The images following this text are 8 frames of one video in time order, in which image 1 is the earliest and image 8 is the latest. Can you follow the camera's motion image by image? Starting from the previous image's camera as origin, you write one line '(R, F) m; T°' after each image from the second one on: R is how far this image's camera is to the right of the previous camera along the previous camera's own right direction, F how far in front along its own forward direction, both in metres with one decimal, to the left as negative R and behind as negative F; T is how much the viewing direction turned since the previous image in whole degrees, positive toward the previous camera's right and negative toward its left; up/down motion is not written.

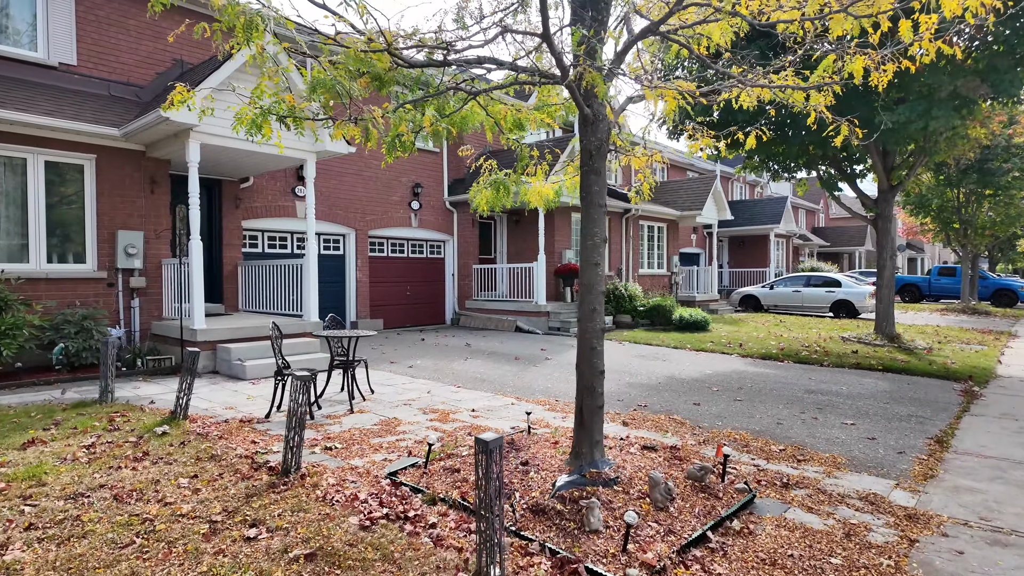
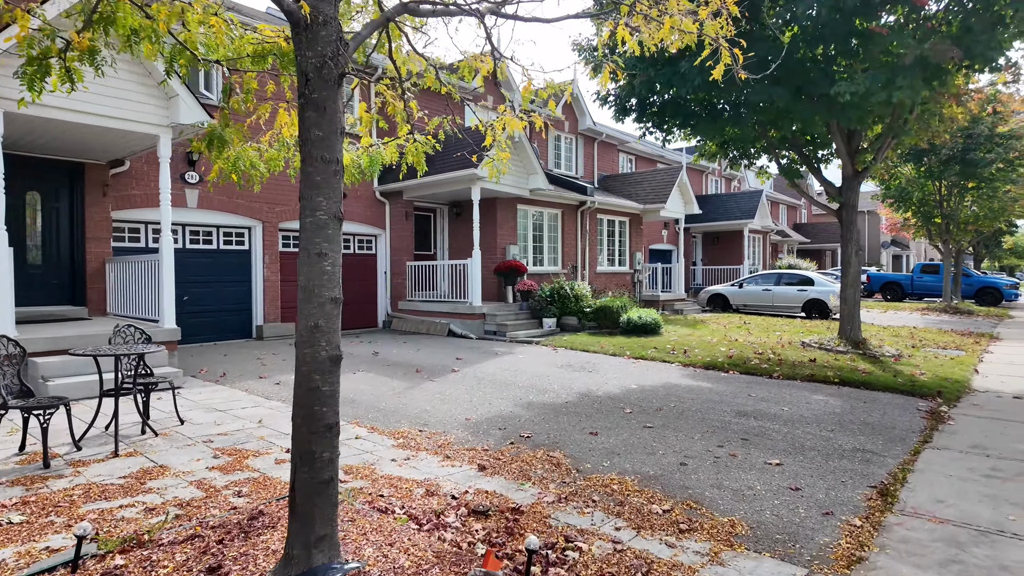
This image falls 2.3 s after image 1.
(+1.4, +1.5) m; +1°
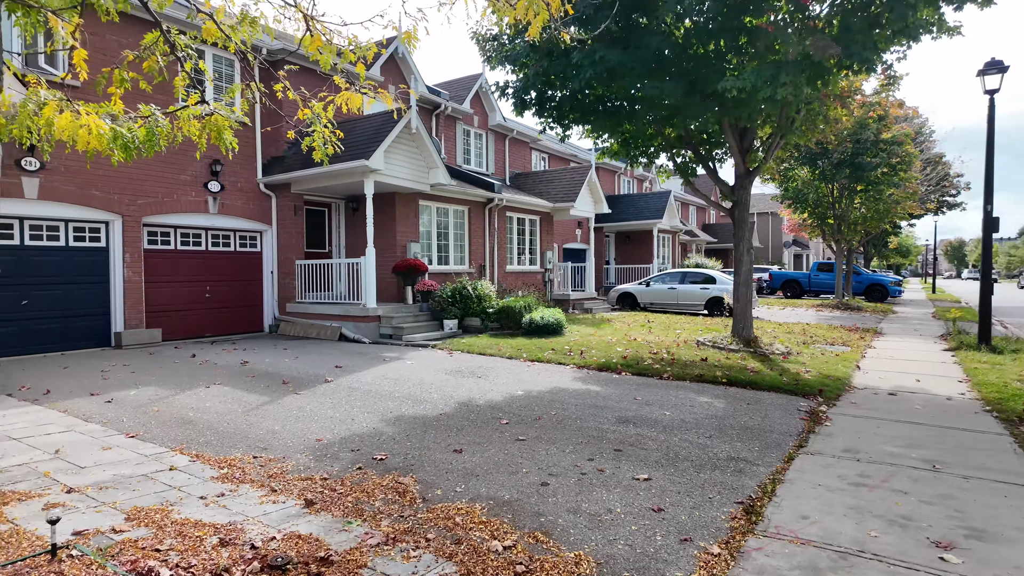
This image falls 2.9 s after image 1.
(+0.6, +0.6) m; +7°
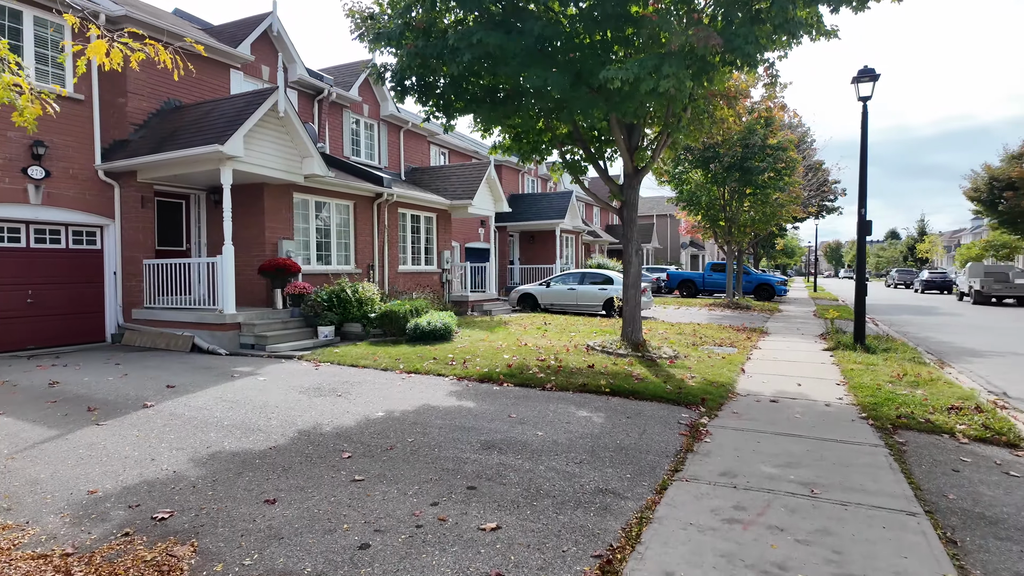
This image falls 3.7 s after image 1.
(+0.6, +0.8) m; +8°
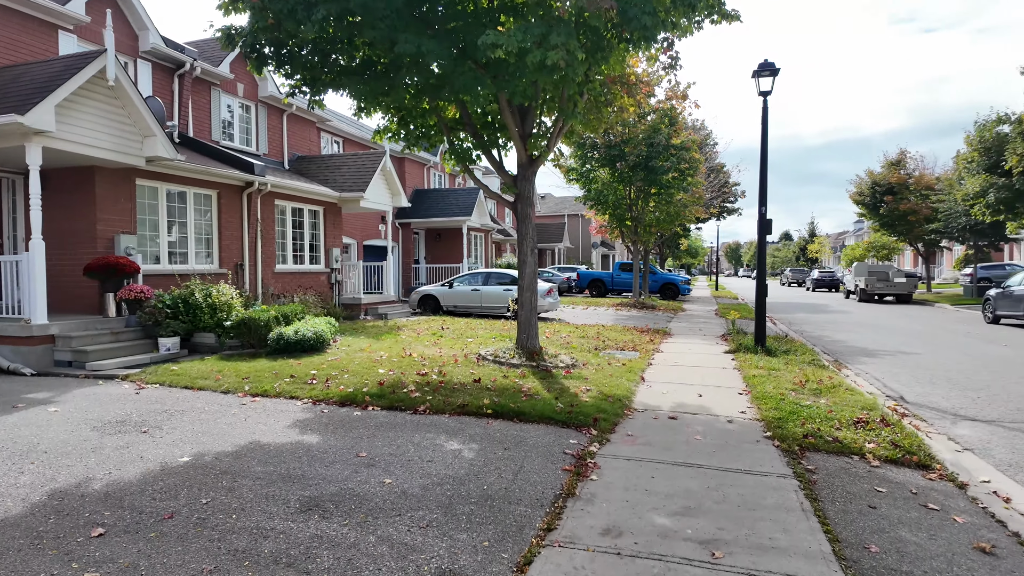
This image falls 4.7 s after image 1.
(+0.6, +1.1) m; +8°
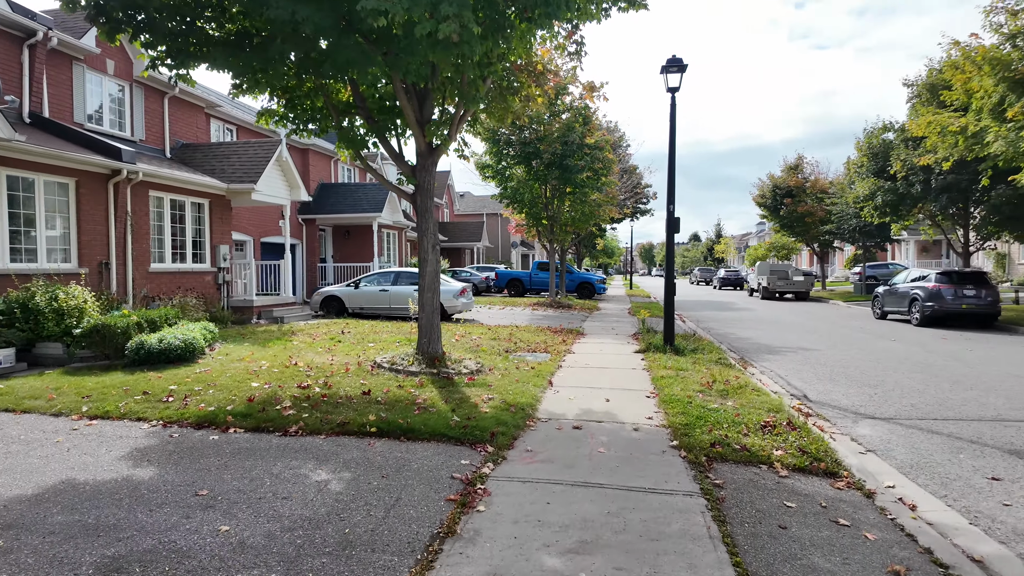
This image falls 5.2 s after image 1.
(+0.3, +0.7) m; +8°
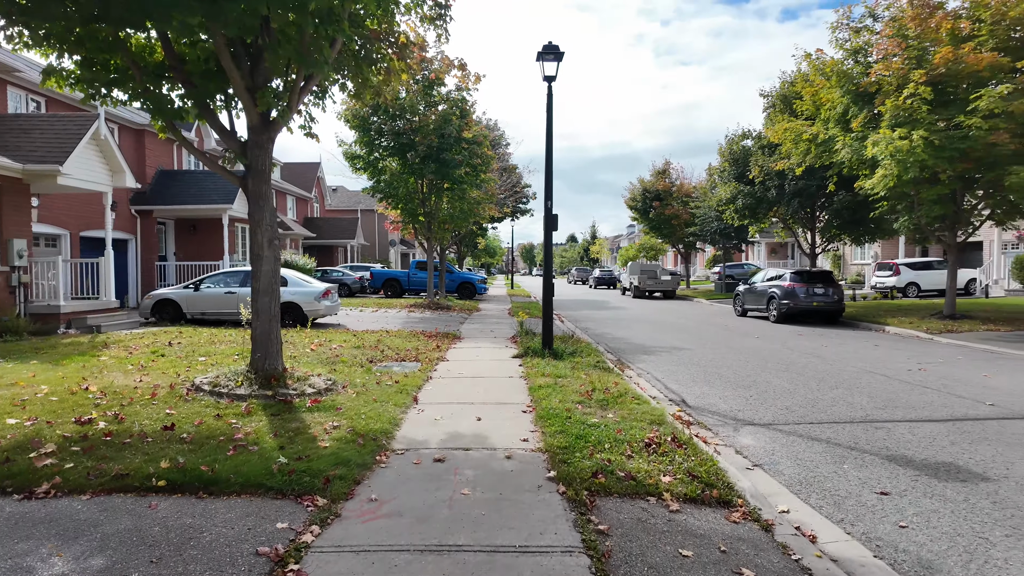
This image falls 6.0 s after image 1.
(+0.3, +1.0) m; +11°
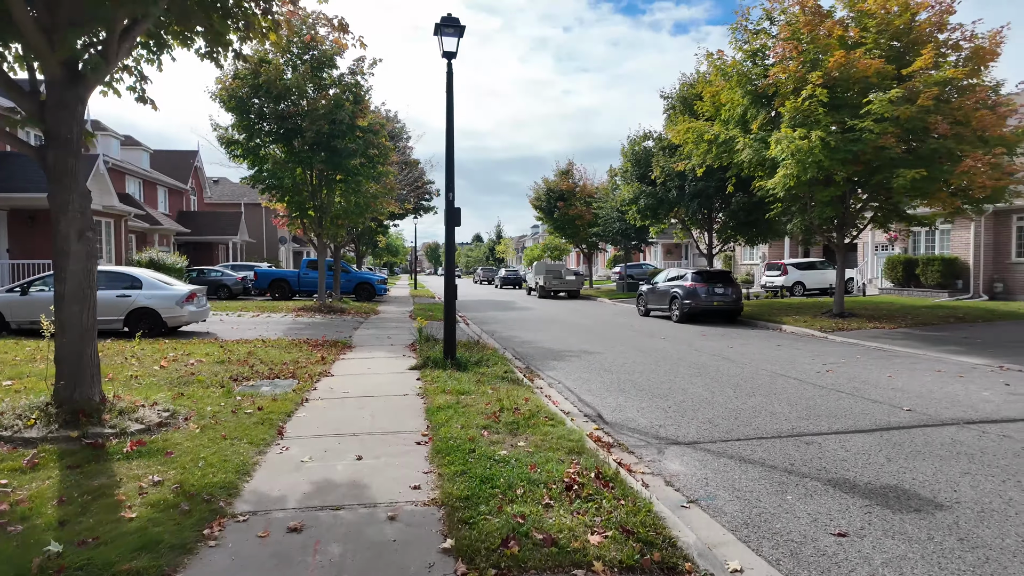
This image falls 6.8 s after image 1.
(+0.1, +1.1) m; +9°
